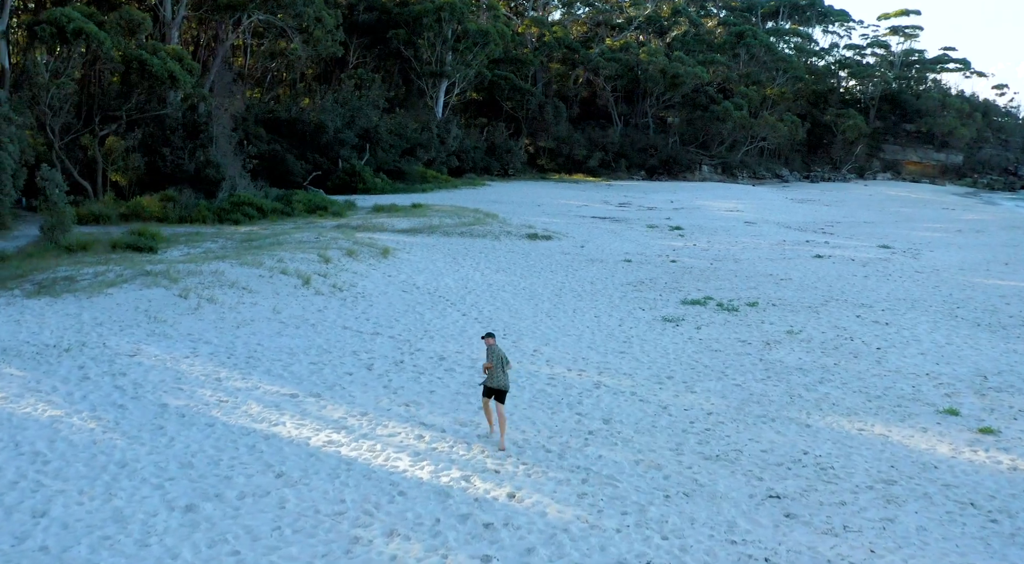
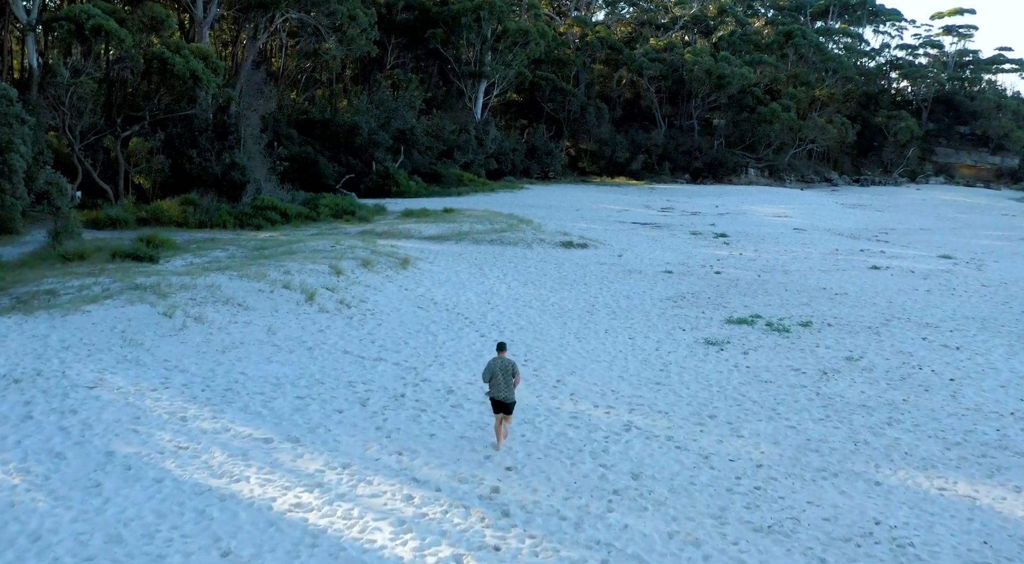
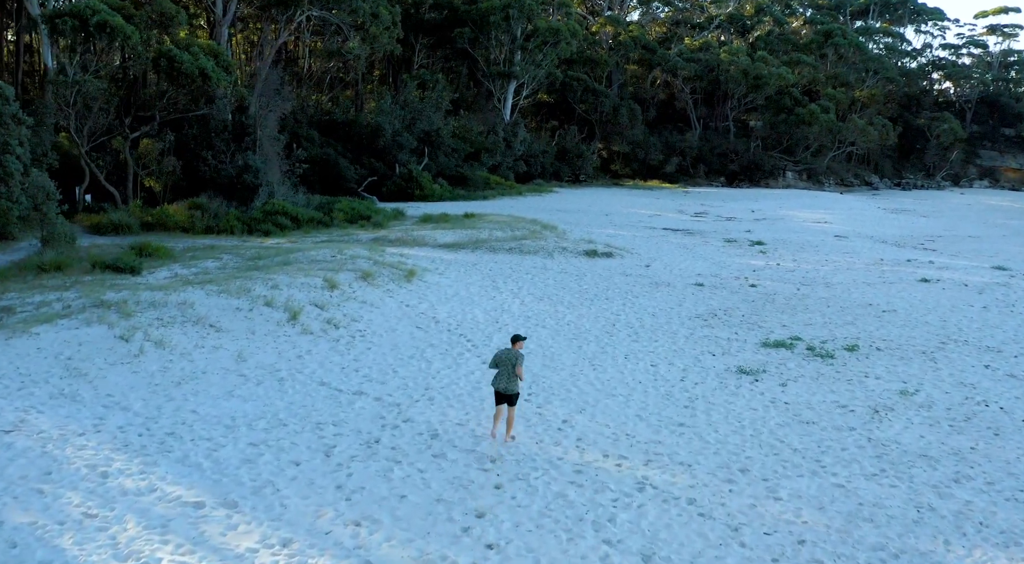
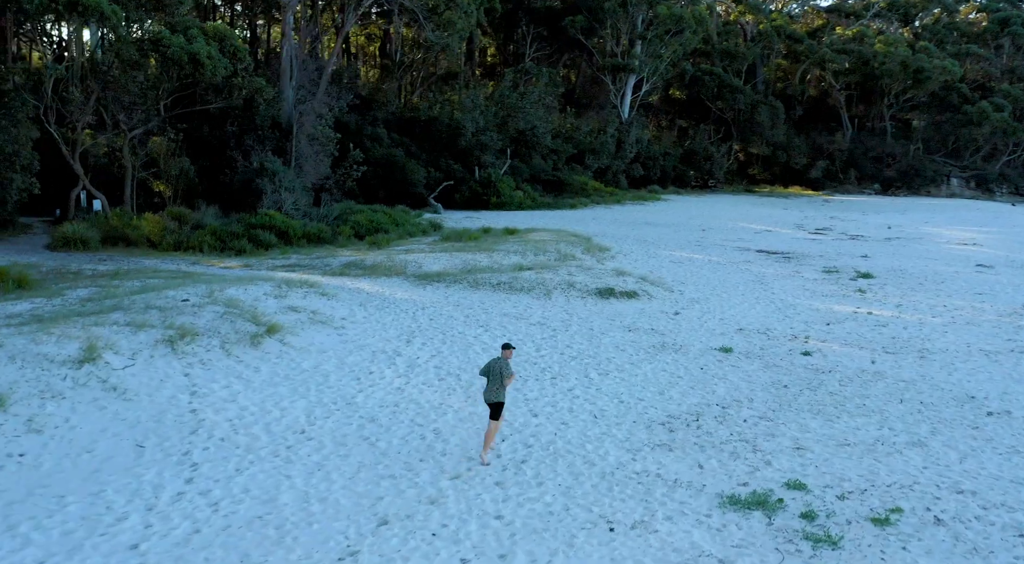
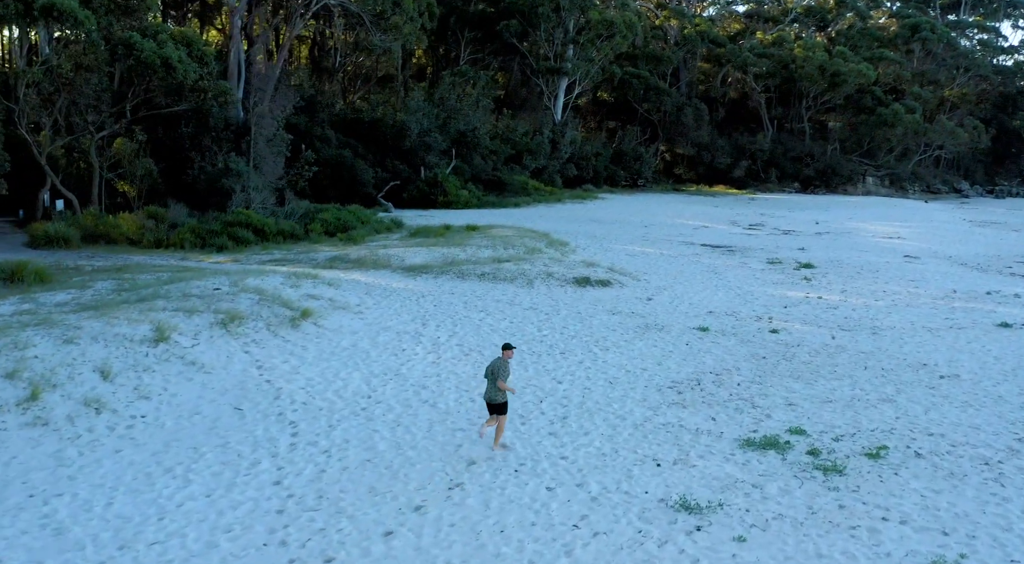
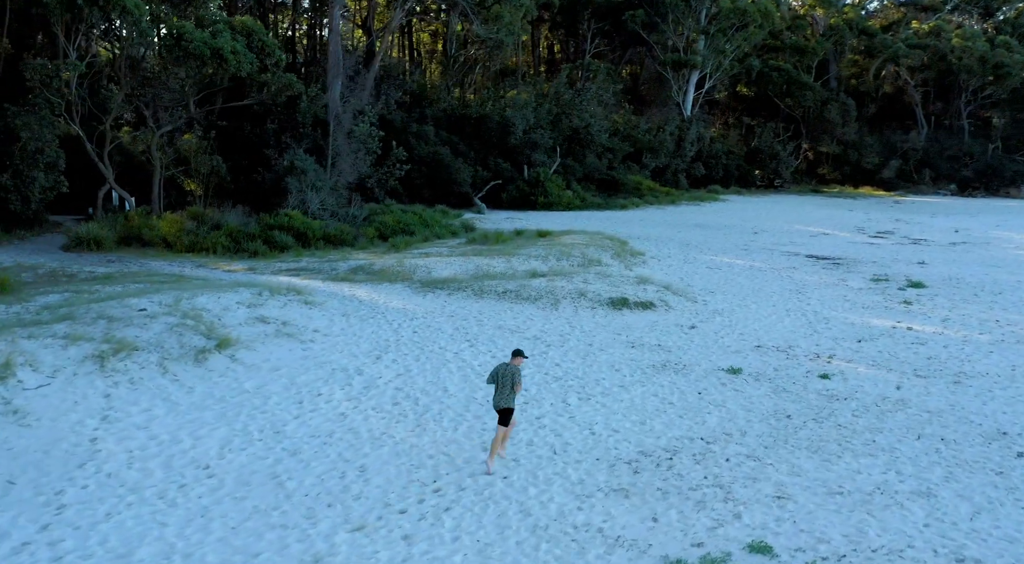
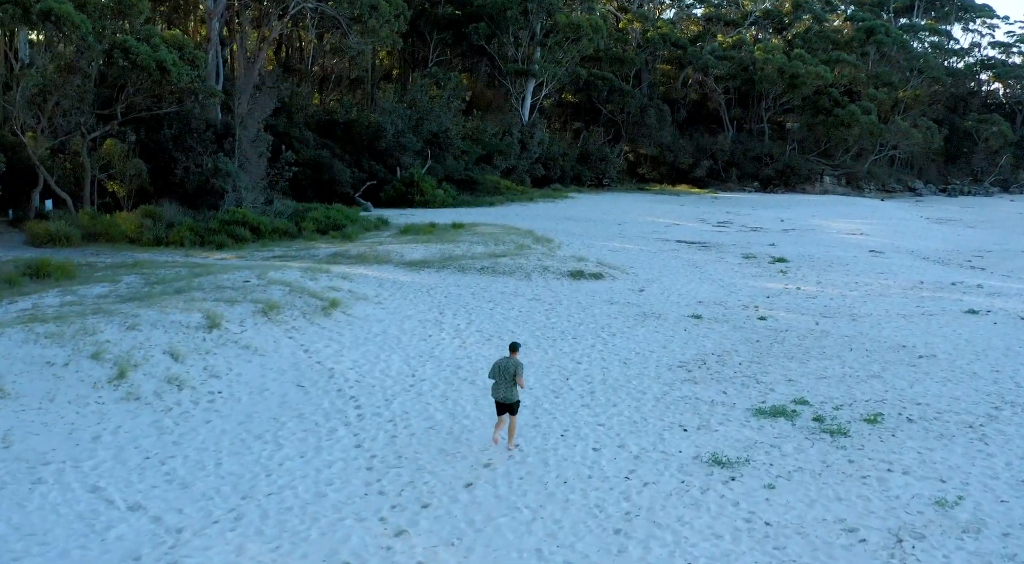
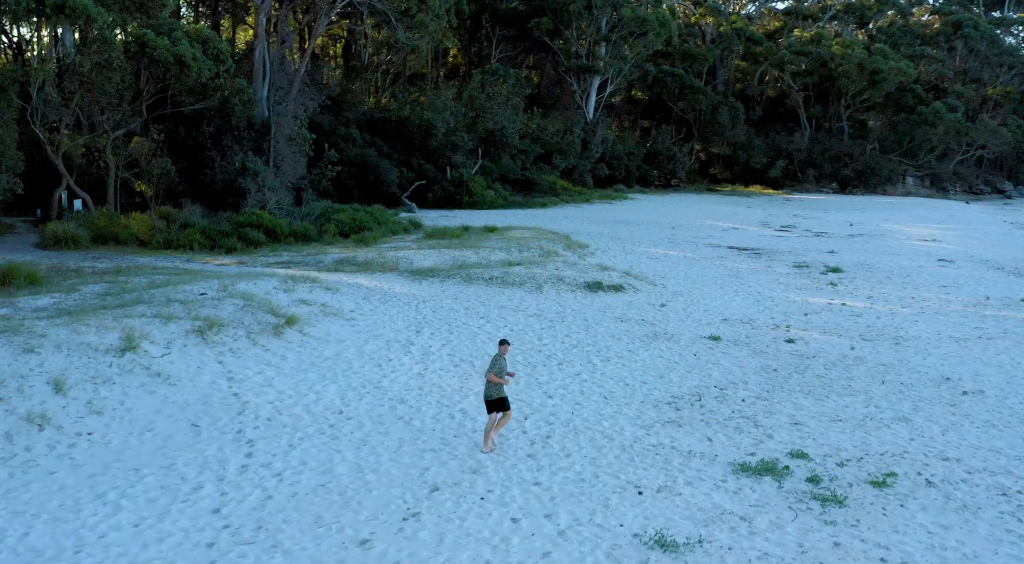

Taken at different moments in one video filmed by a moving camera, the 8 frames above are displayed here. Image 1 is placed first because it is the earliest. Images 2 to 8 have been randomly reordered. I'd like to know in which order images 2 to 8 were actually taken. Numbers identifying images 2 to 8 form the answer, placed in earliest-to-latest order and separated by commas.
2, 3, 7, 5, 8, 4, 6
